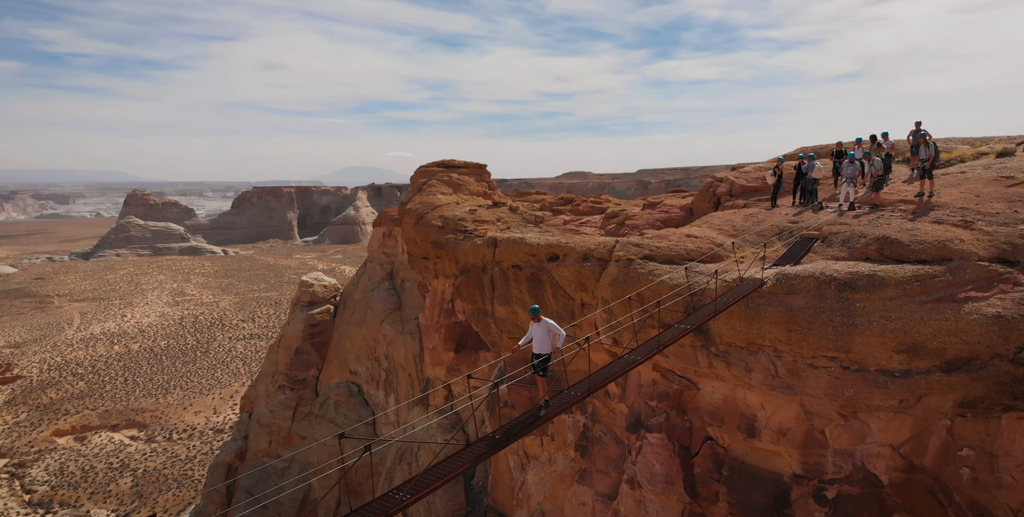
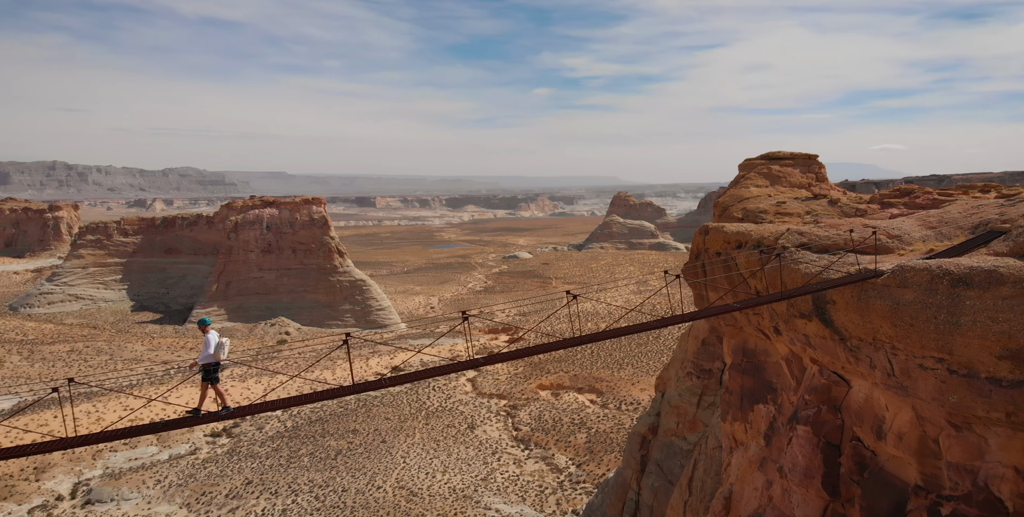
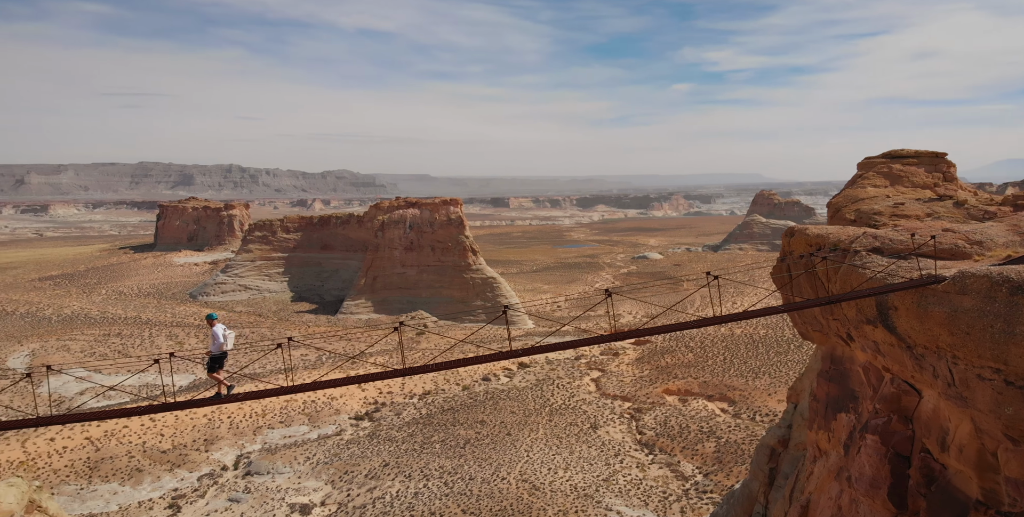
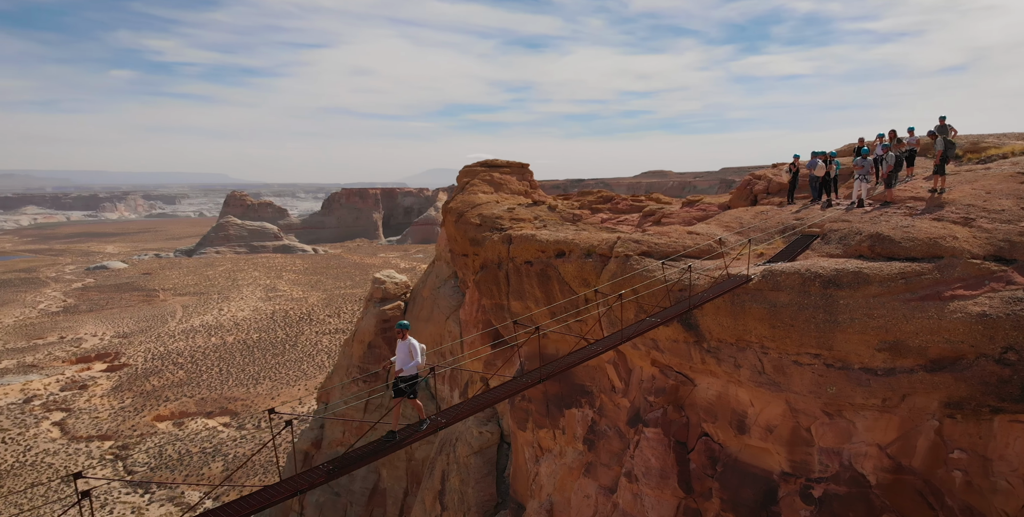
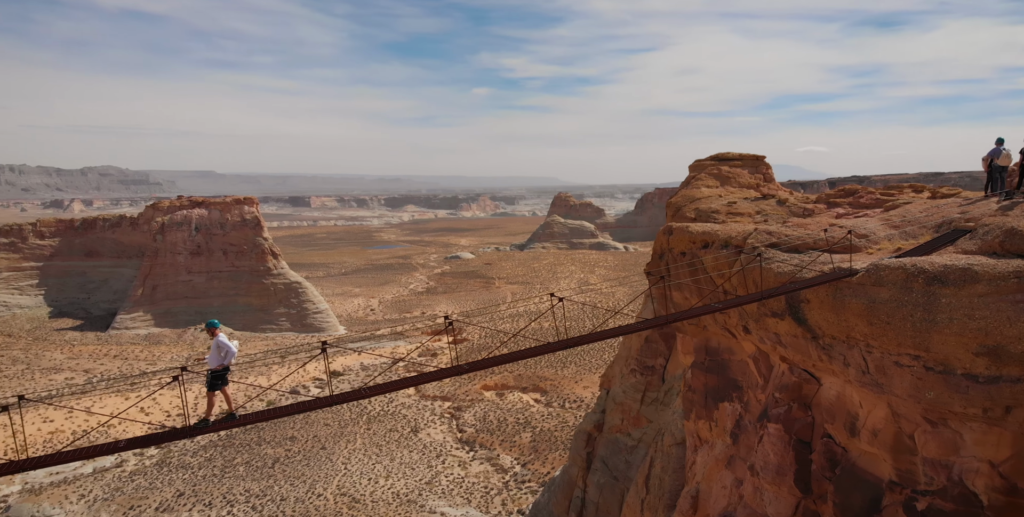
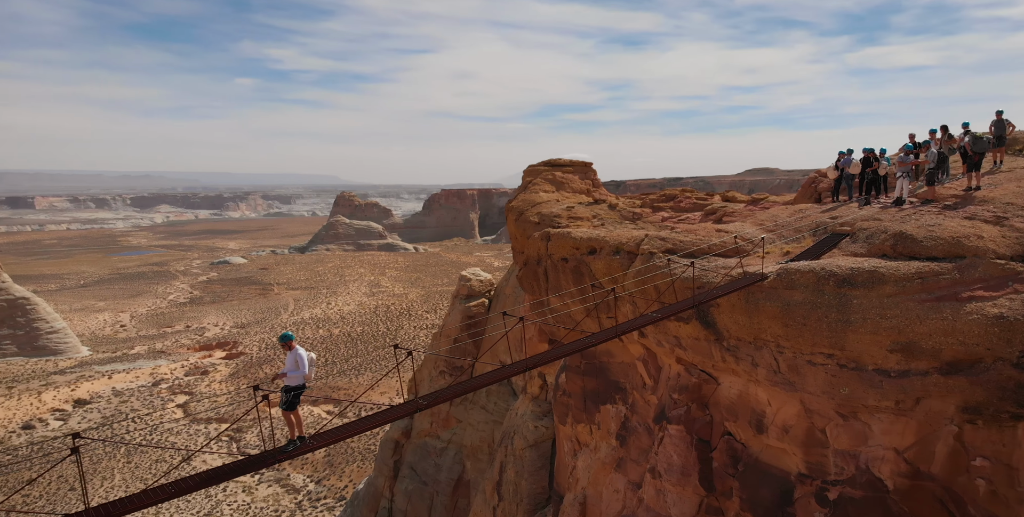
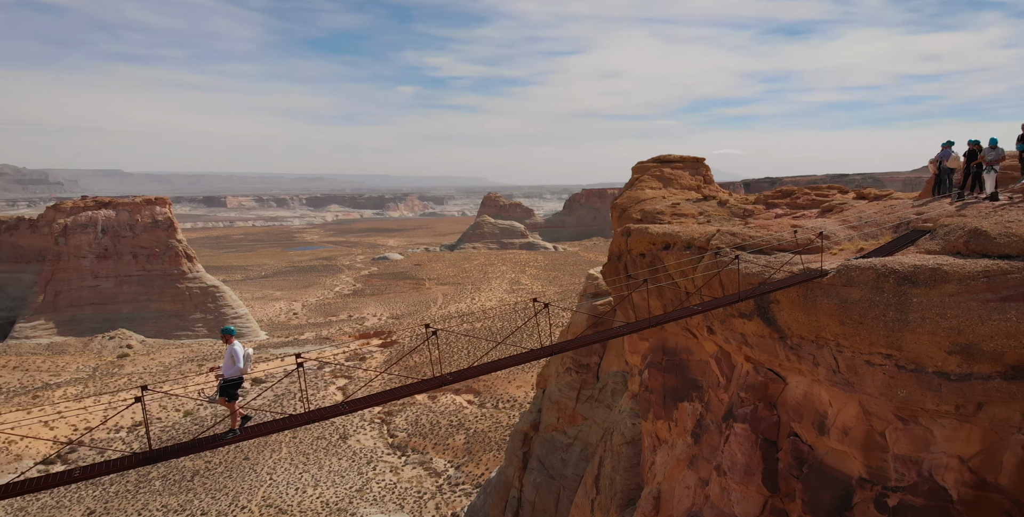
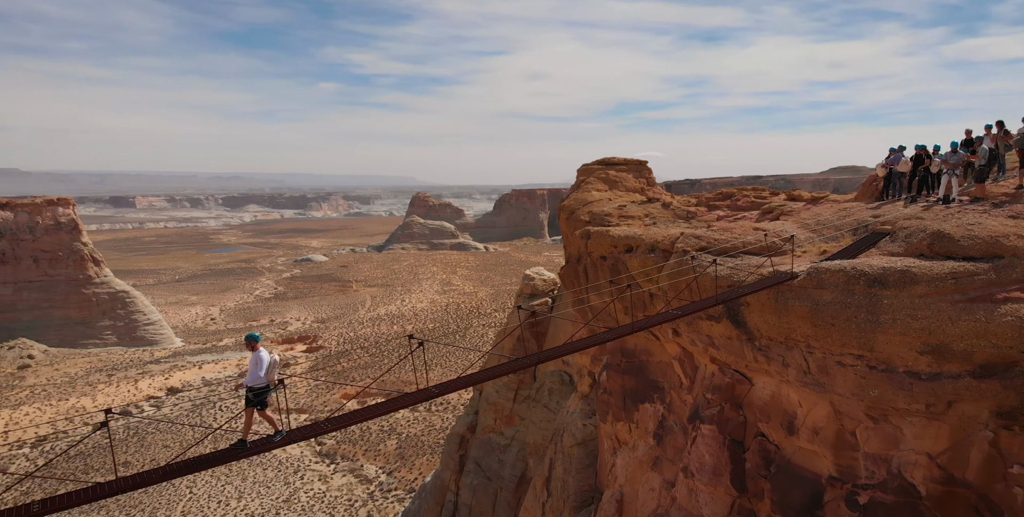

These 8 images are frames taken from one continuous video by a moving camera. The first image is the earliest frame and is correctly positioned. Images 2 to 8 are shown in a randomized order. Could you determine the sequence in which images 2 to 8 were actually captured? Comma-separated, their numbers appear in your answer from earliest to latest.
4, 6, 8, 7, 5, 2, 3
